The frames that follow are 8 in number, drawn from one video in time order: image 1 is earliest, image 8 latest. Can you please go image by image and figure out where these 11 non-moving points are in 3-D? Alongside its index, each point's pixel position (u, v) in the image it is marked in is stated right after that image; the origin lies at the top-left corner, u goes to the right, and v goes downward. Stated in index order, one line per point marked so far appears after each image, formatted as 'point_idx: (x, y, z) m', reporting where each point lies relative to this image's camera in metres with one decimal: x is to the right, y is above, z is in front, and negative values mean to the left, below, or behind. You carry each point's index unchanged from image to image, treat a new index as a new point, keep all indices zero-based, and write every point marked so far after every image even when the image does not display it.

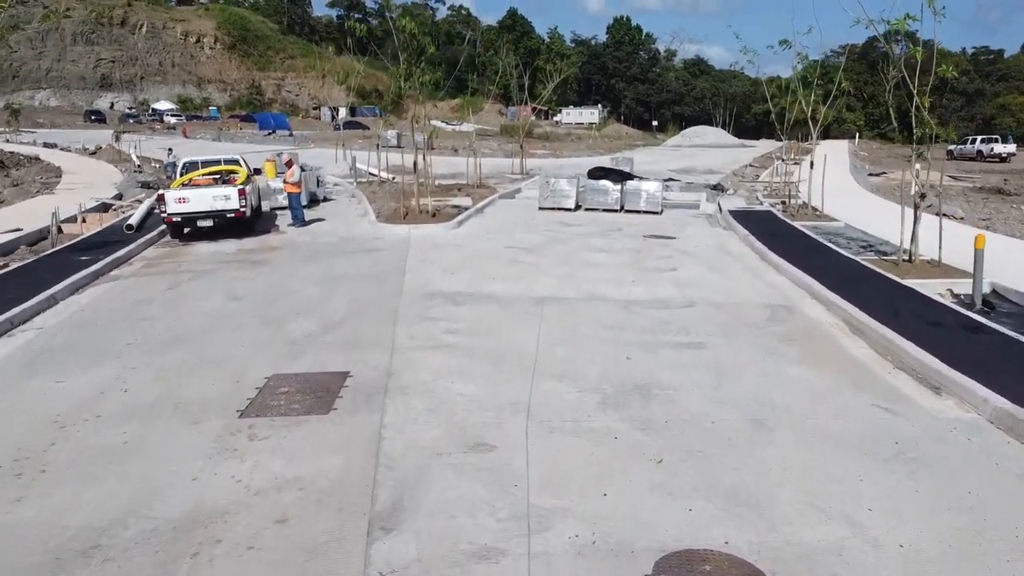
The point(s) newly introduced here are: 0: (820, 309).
0: (+3.1, -0.2, +8.2) m
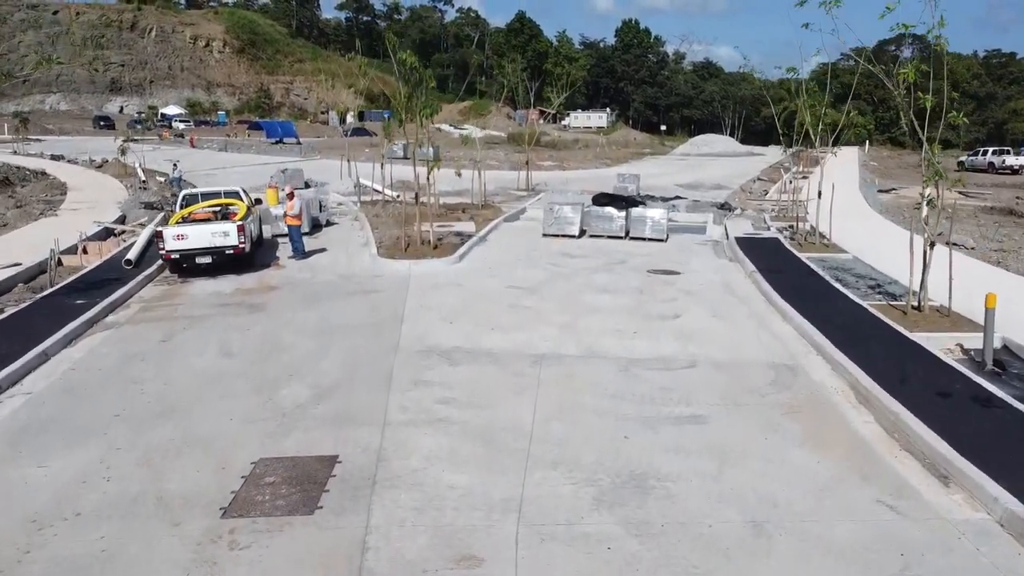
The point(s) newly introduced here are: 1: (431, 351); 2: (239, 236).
0: (+3.1, -0.8, +8.0) m
1: (-0.9, -0.7, +8.4) m
2: (-4.3, +0.8, +12.6) m
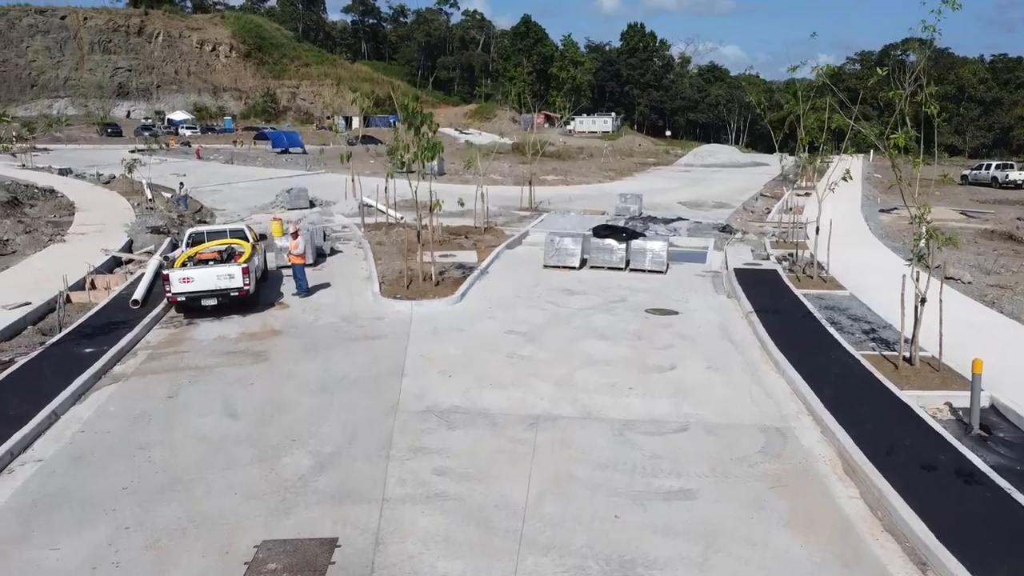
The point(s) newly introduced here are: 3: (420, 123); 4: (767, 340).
0: (+3.1, -1.5, +8.2) m
1: (-0.9, -1.3, +8.6) m
2: (-4.3, +0.2, +12.9) m
3: (-1.6, +2.8, +14.5) m
4: (+3.6, -0.7, +11.4) m
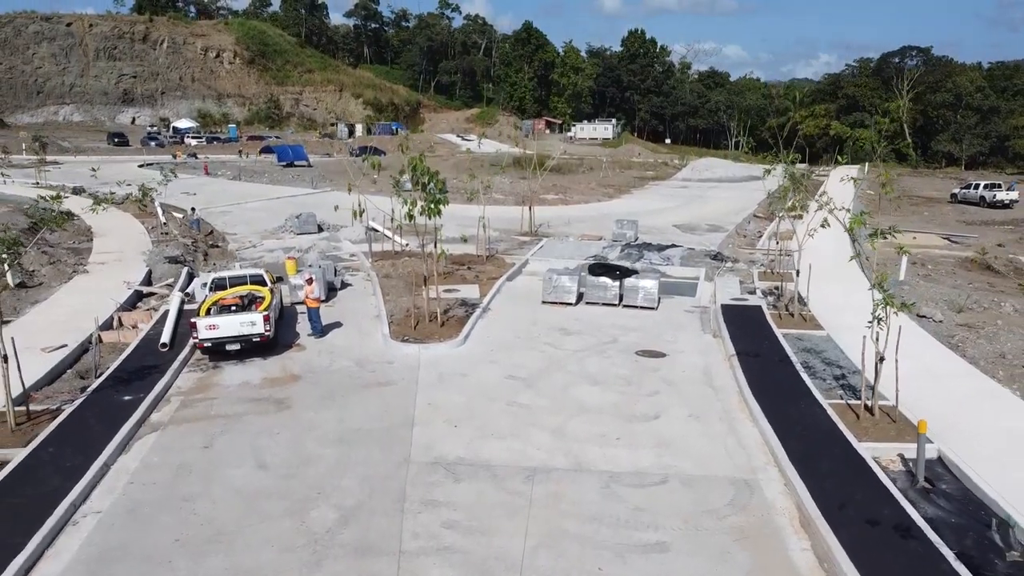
0: (+3.0, -2.3, +9.2) m
1: (-0.9, -2.1, +9.7) m
2: (-4.3, -0.6, +14.0) m
3: (-1.6, +2.0, +15.6) m
4: (+3.6, -1.5, +12.5) m
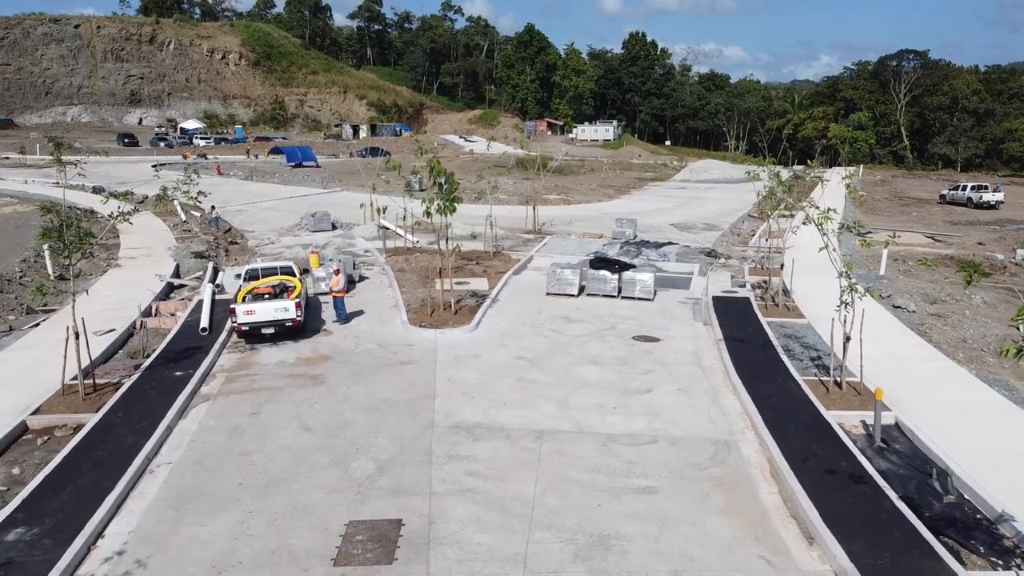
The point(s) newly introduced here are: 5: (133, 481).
0: (+3.2, -2.1, +10.7) m
1: (-0.8, -1.9, +11.2) m
2: (-4.1, -0.4, +15.4) m
3: (-1.4, +2.2, +17.1) m
4: (+3.8, -1.4, +14.0) m
5: (-4.5, -2.3, +9.6) m
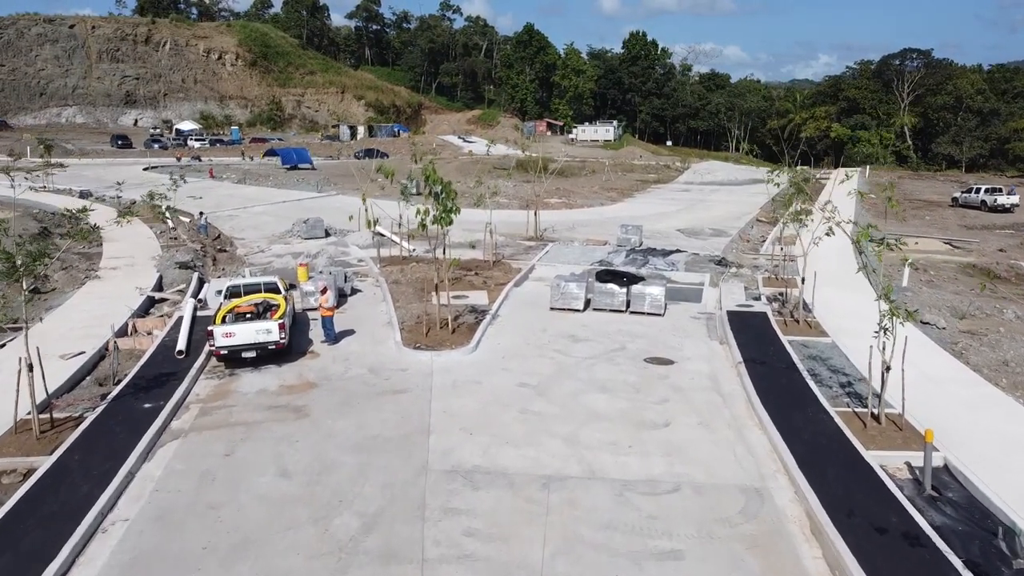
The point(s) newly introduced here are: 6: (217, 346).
0: (+3.2, -2.4, +9.5) m
1: (-0.7, -2.3, +10.0) m
2: (-4.1, -0.8, +14.2) m
3: (-1.4, +1.9, +15.9) m
4: (+3.8, -1.7, +12.8) m
5: (-4.5, -2.6, +8.4) m
6: (-5.1, -1.0, +14.0) m
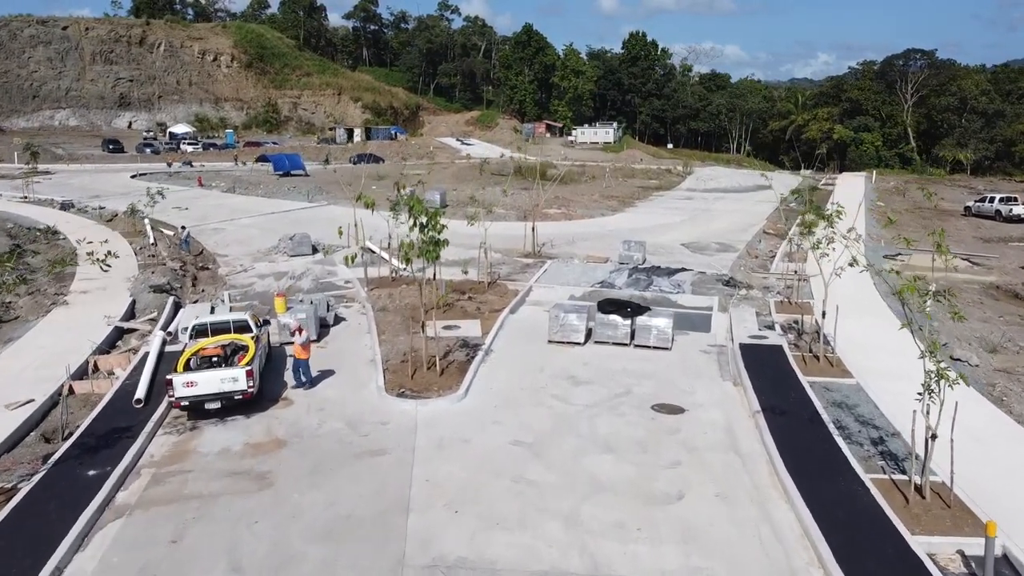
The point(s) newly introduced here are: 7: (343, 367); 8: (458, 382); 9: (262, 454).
0: (+3.1, -3.1, +8.1) m
1: (-0.8, -3.0, +8.6) m
2: (-4.2, -1.5, +12.8) m
3: (-1.5, +1.2, +14.5) m
4: (+3.7, -2.4, +11.4) m
5: (-4.6, -3.3, +7.0) m
6: (-5.2, -1.7, +12.5) m
7: (-3.2, -1.5, +15.5) m
8: (-1.0, -1.7, +14.3) m
9: (-3.6, -2.4, +11.6) m
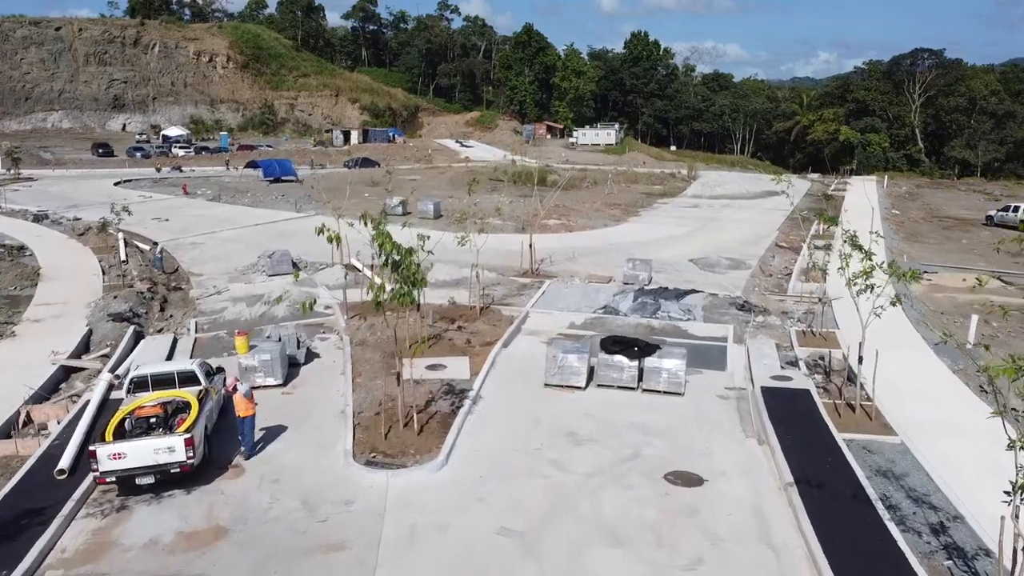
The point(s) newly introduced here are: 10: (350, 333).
0: (+3.0, -3.8, +6.1) m
1: (-1.0, -3.7, +6.6) m
2: (-4.4, -2.2, +10.8) m
3: (-1.7, +0.5, +12.5) m
4: (+3.5, -3.1, +9.4) m
5: (-4.7, -4.0, +5.0) m
6: (-5.4, -2.4, +10.6) m
7: (-3.4, -2.2, +13.5) m
8: (-1.1, -2.4, +12.3) m
9: (-3.7, -3.1, +9.6) m
10: (-3.7, -1.1, +18.5) m
